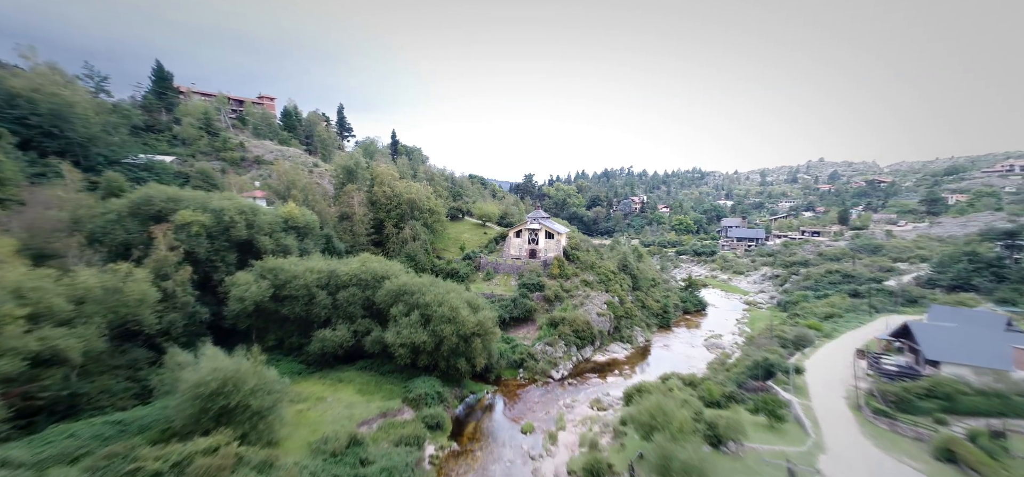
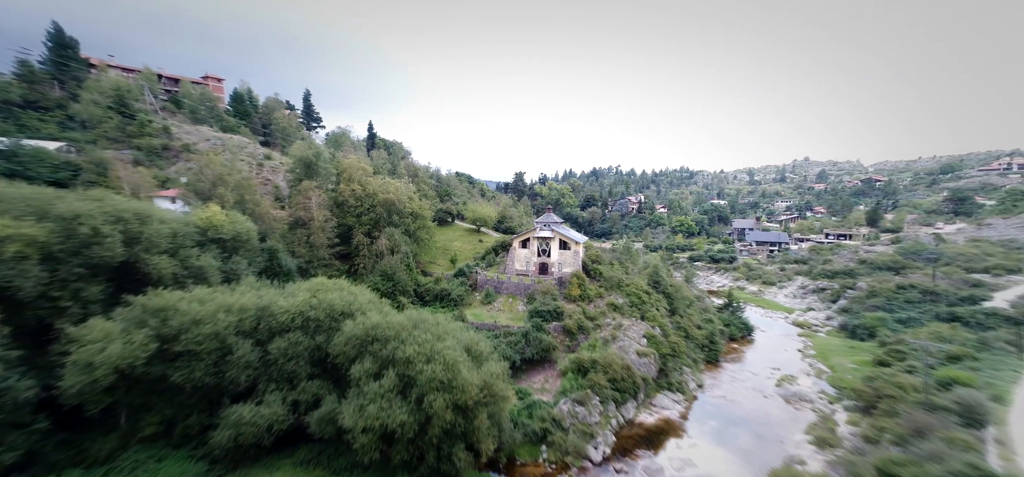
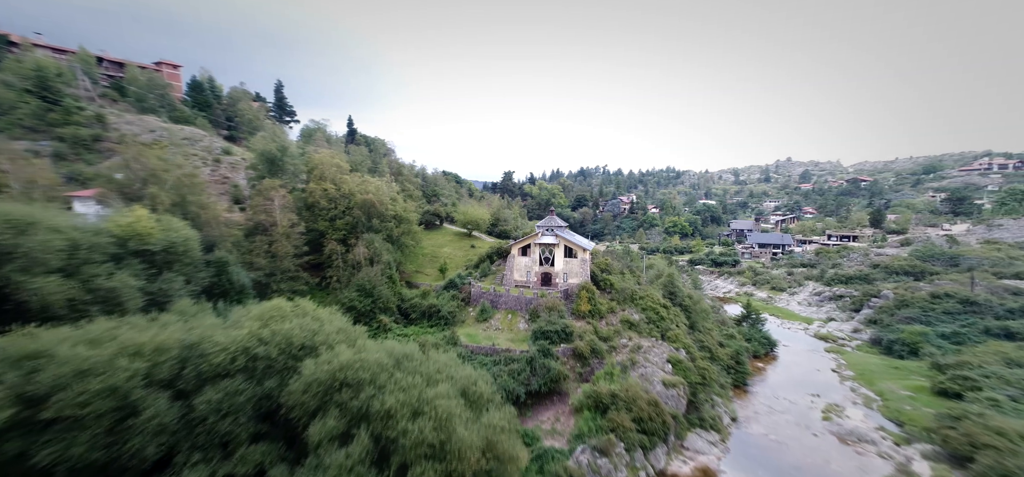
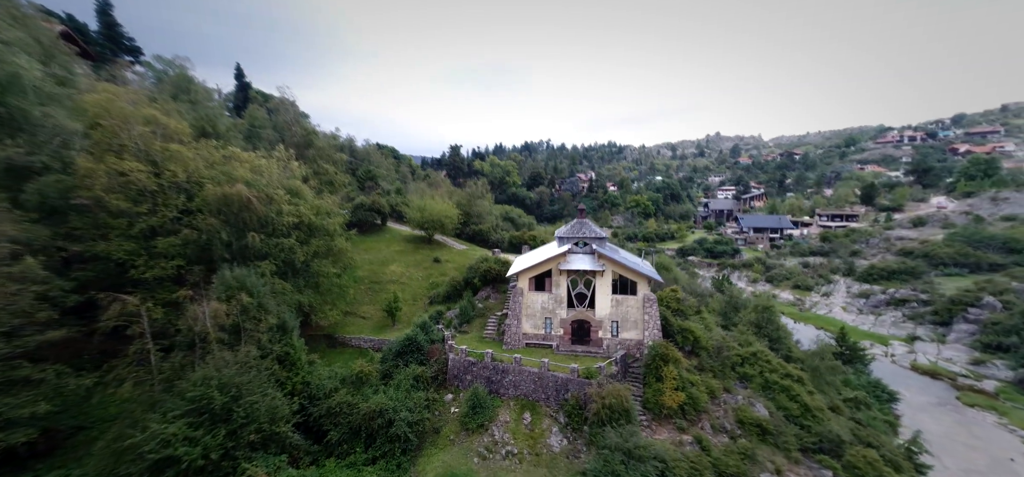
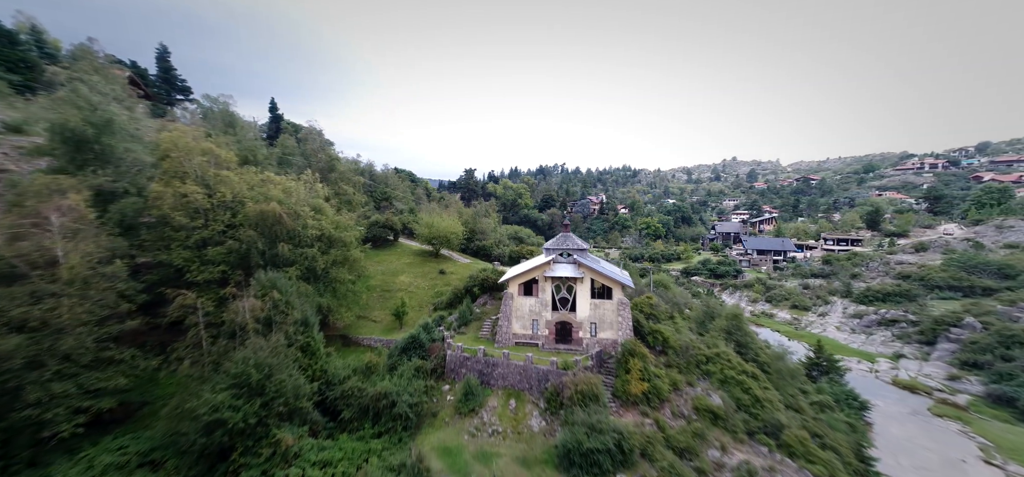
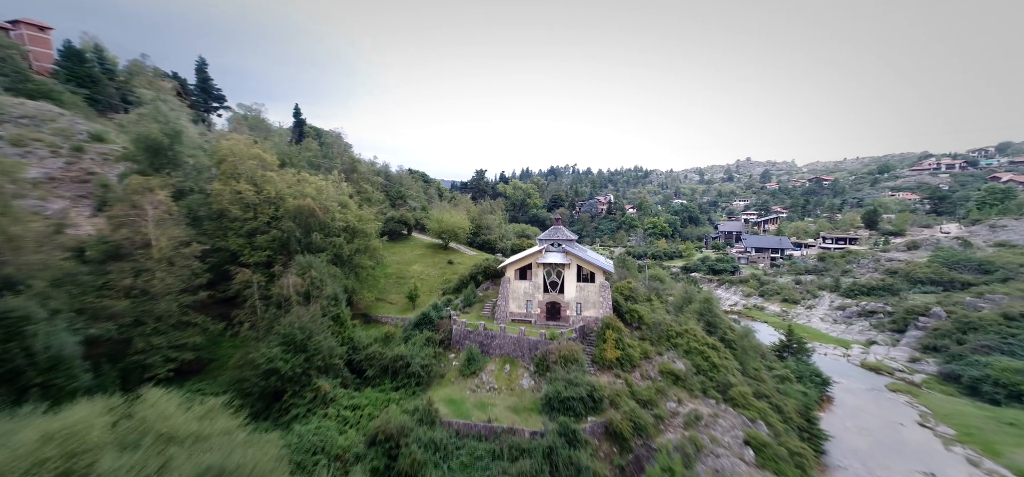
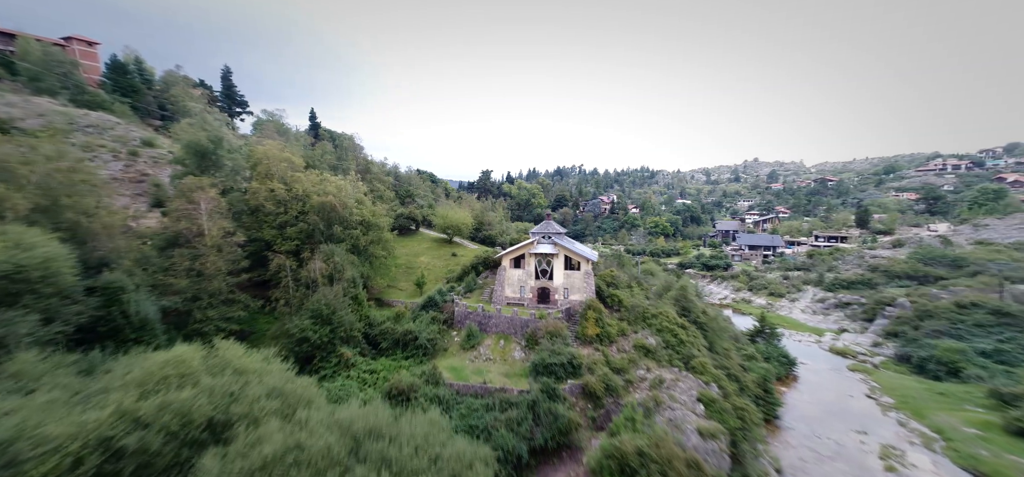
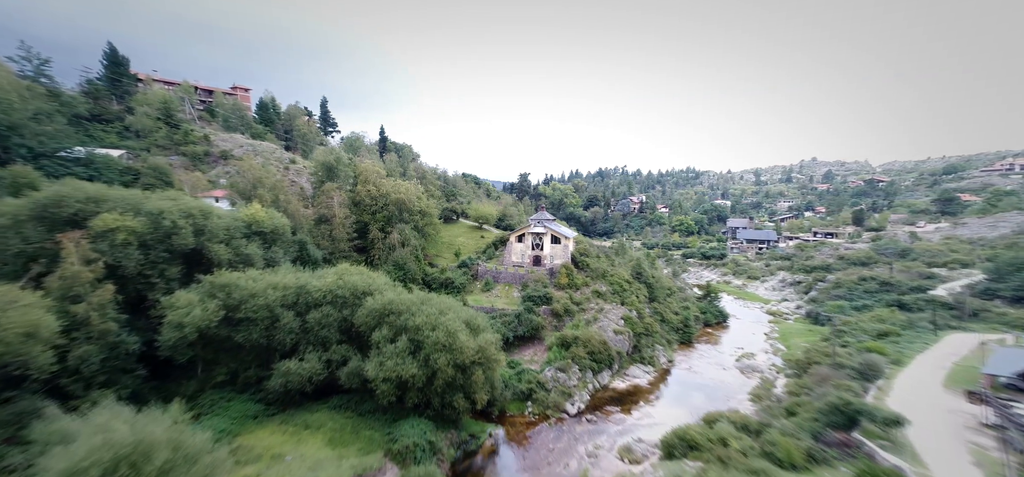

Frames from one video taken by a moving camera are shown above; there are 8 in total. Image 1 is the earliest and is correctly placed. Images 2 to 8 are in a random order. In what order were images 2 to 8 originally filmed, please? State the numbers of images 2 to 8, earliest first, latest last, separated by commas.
8, 2, 3, 7, 6, 5, 4
